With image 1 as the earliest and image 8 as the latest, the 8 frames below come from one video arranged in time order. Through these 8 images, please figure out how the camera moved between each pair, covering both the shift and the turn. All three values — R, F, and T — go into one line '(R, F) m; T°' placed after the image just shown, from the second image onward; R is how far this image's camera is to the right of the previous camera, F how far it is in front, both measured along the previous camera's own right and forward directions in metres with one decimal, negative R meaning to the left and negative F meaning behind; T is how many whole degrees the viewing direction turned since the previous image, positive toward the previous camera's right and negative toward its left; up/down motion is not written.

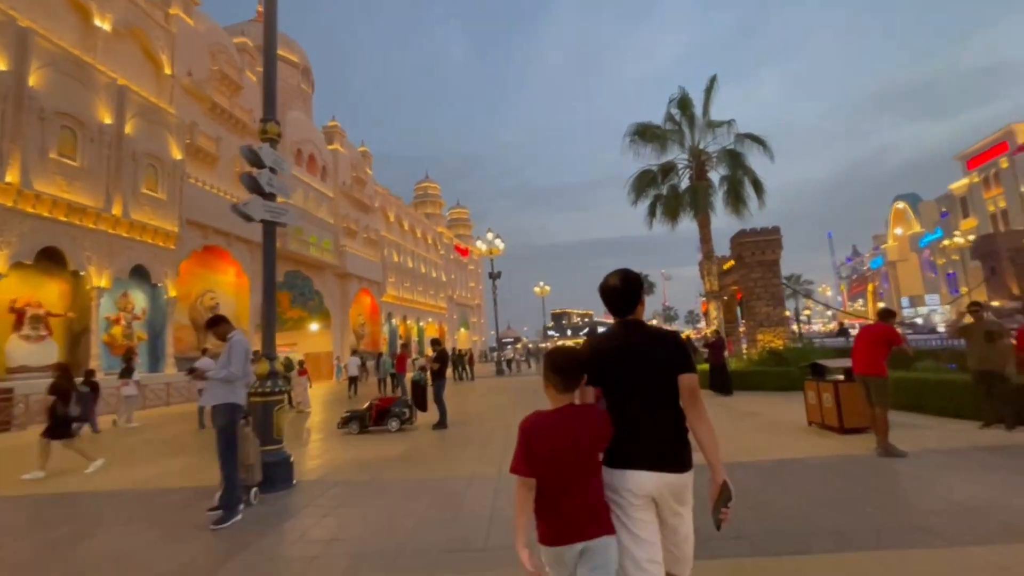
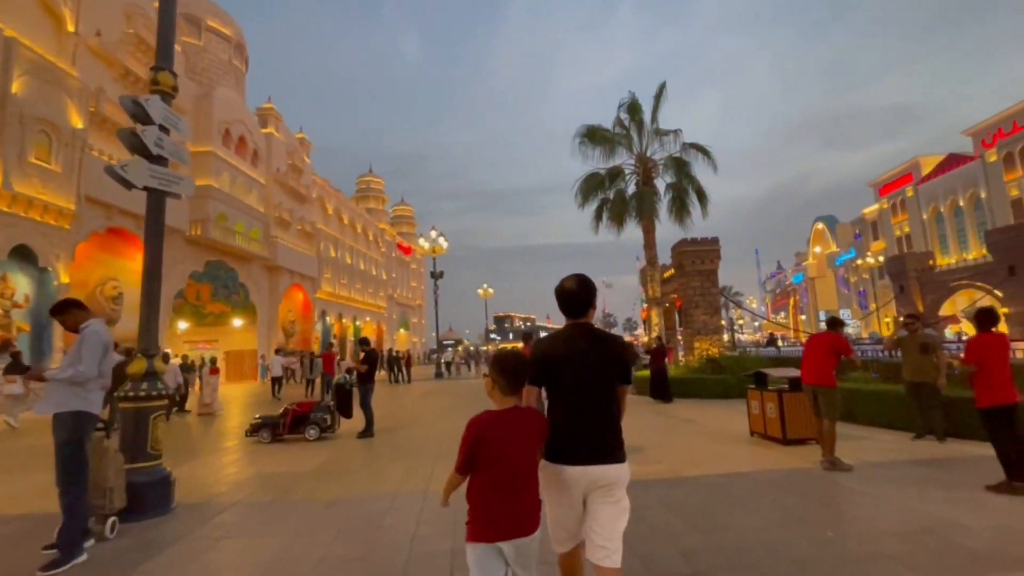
(+0.1, +0.7) m; +7°
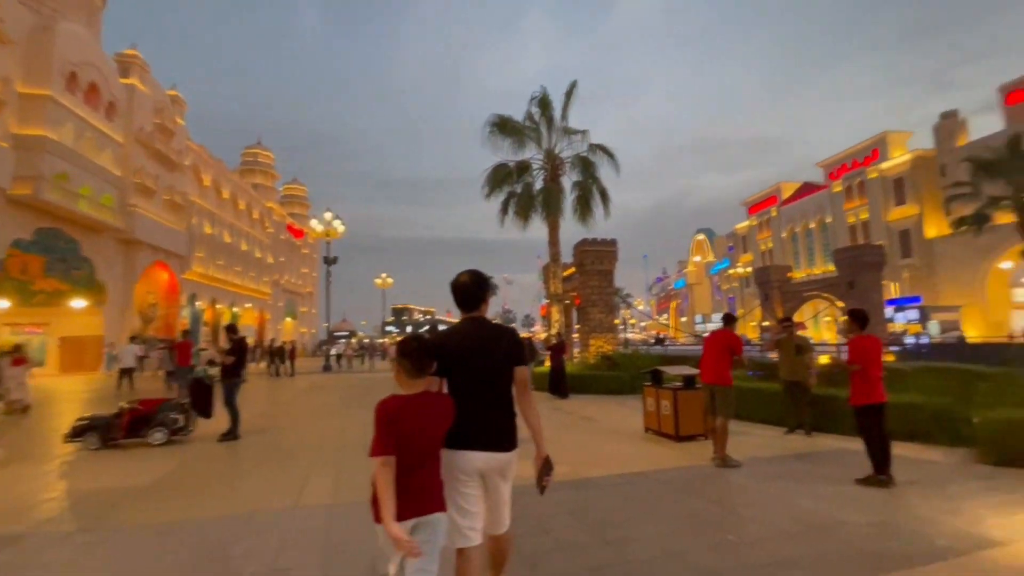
(0.0, +0.6) m; +12°
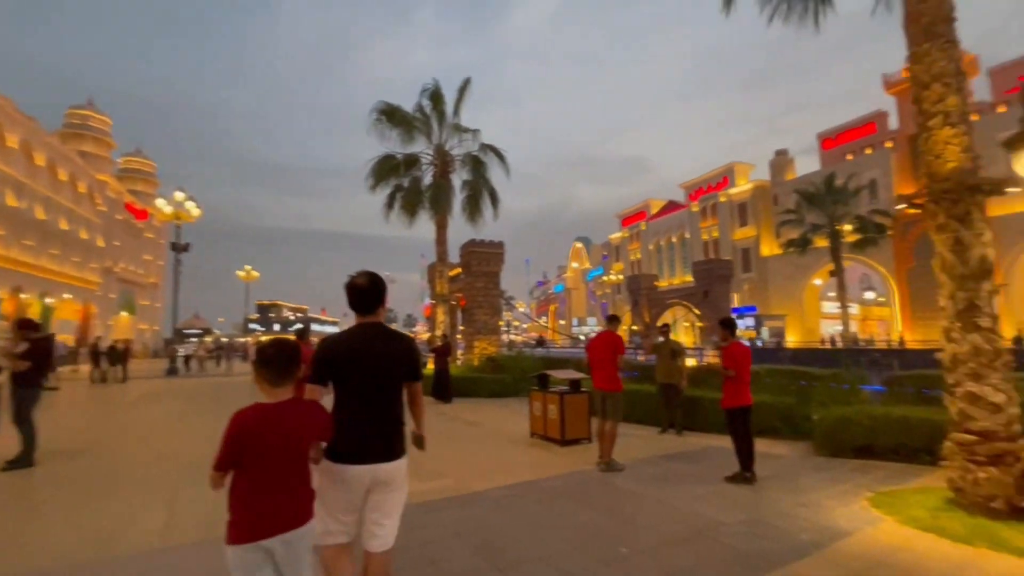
(0.0, +0.4) m; +14°
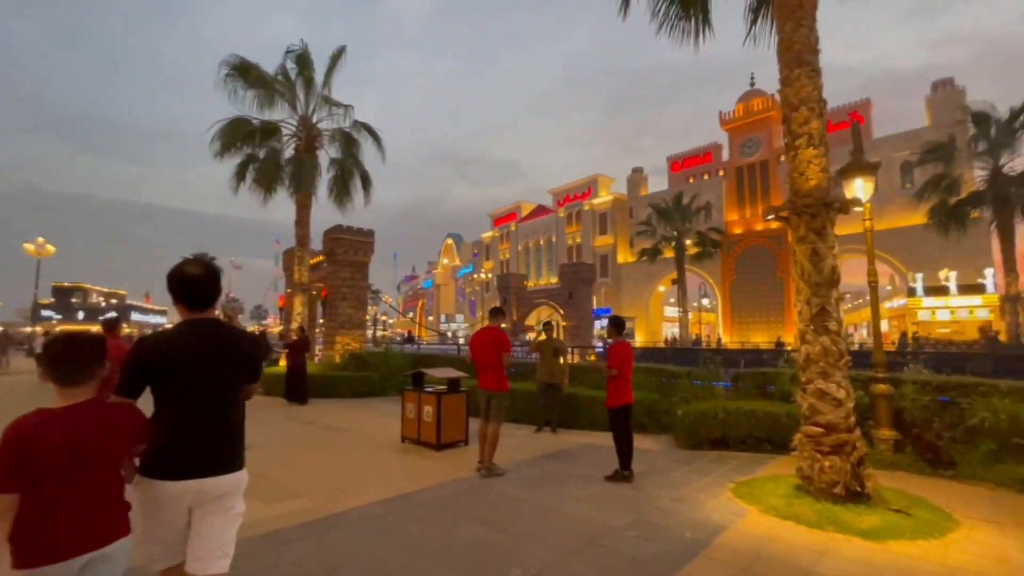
(-0.1, +0.5) m; +16°
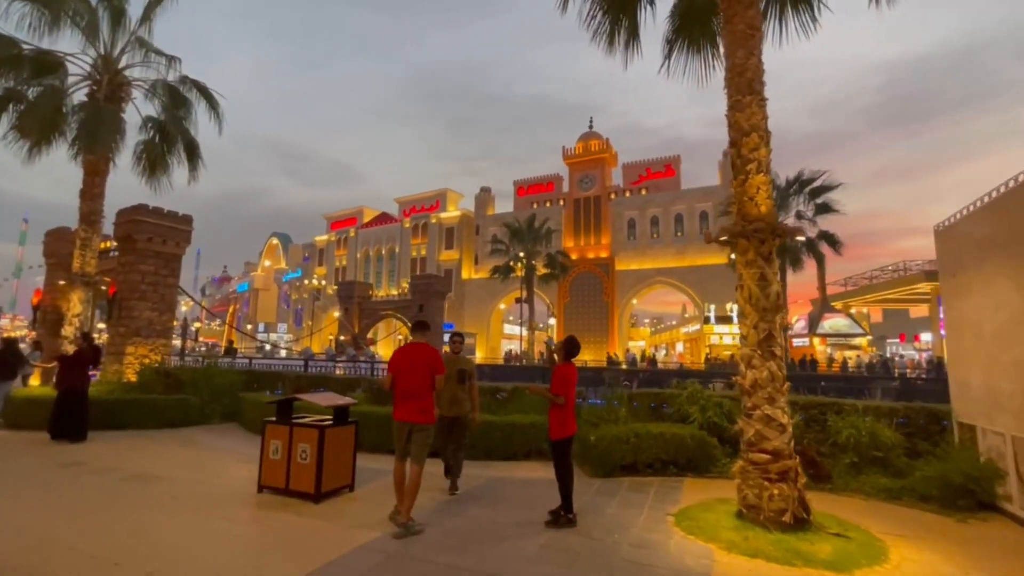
(-1.0, +1.1) m; +20°
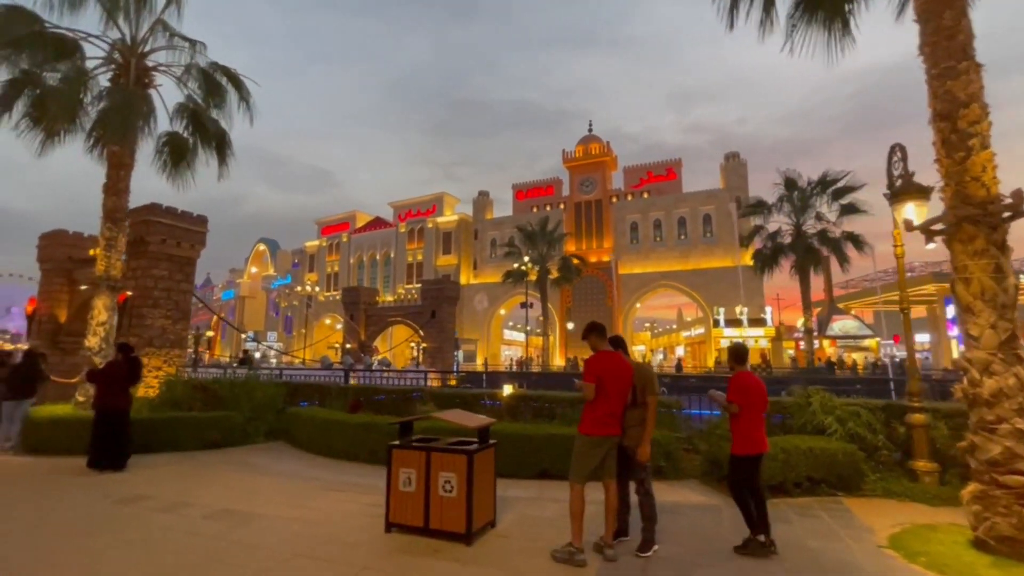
(-1.8, +0.8) m; +2°
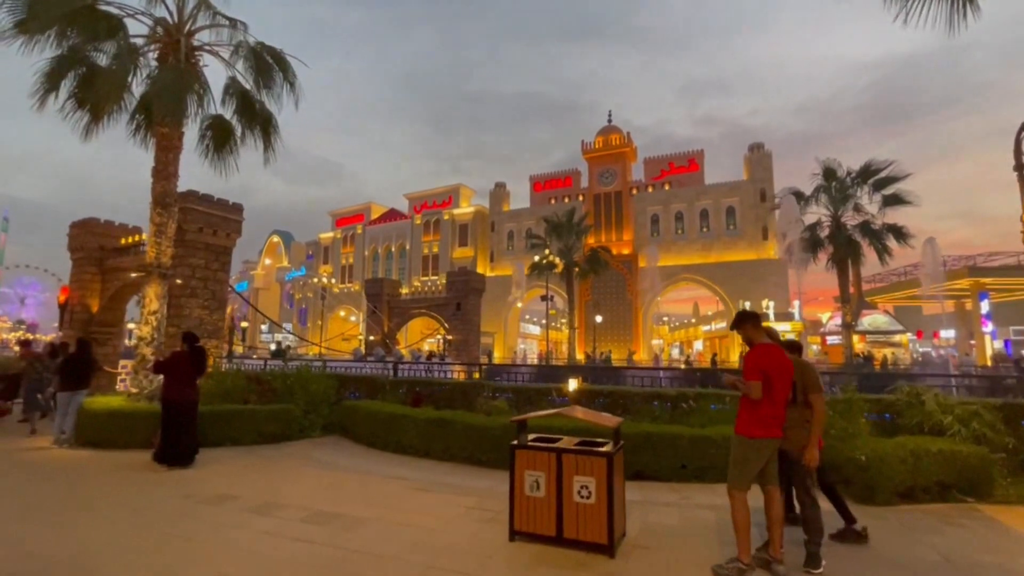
(-1.1, +0.4) m; -1°
